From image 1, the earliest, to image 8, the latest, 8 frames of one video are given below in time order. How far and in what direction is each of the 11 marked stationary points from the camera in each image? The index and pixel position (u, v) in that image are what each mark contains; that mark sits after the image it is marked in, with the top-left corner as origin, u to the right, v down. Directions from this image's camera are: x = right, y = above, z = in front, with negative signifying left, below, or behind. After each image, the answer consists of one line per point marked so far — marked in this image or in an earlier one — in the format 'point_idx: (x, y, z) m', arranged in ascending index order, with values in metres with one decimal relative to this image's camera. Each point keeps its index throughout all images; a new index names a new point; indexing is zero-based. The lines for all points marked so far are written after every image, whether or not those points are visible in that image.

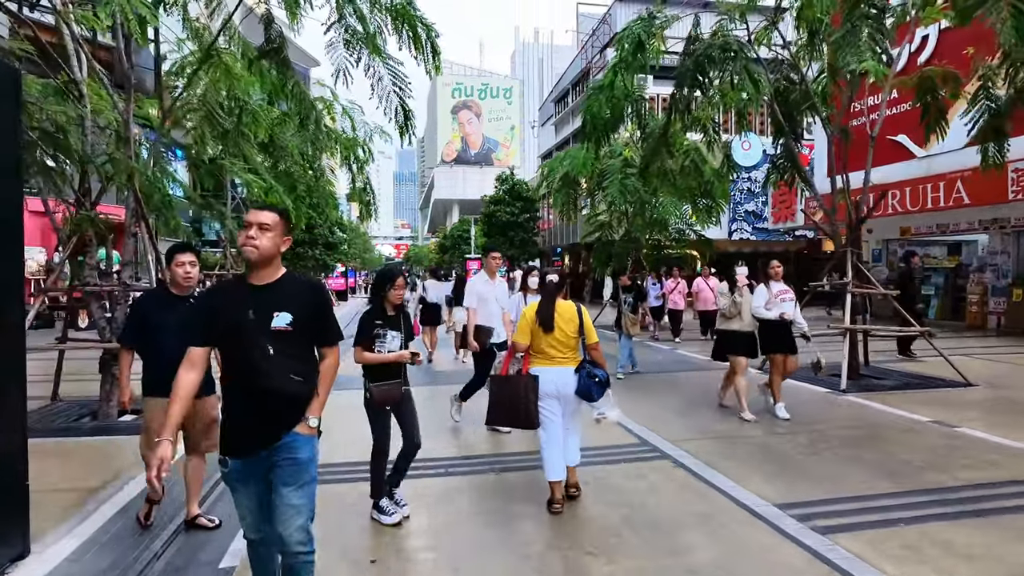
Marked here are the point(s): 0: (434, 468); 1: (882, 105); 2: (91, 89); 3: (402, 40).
0: (-0.7, -1.7, +6.2) m
1: (+6.0, +3.0, +10.7) m
2: (-5.6, +2.7, +8.7) m
3: (-1.2, +2.6, +7.0) m
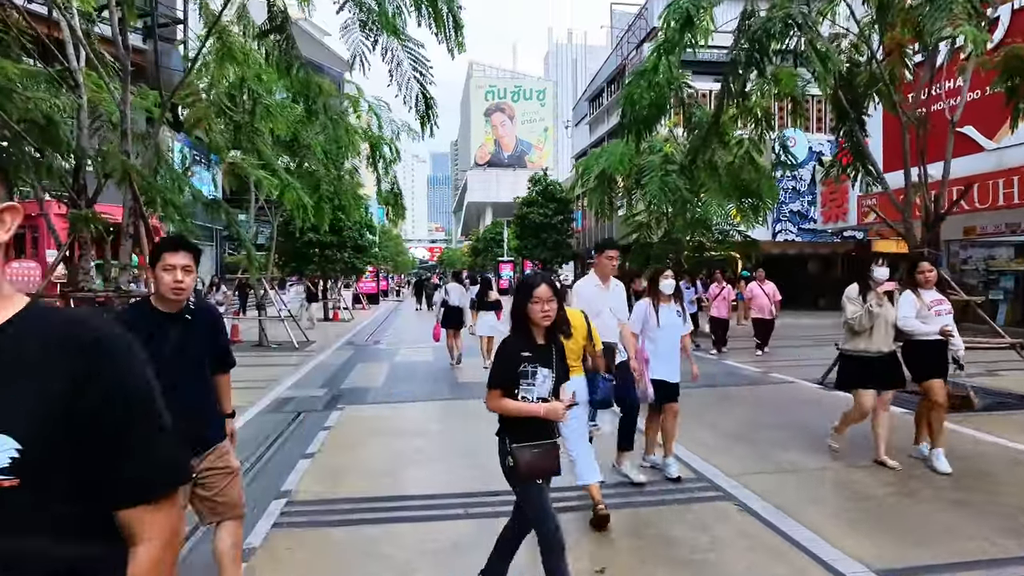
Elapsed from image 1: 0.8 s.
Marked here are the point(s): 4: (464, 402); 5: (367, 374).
0: (-0.5, -1.8, +5.3) m
1: (+6.5, +2.9, +9.5) m
2: (-5.2, +2.6, +8.1) m
3: (-0.9, +2.6, +6.2) m
4: (-0.7, -1.6, +9.5) m
5: (-2.6, -1.6, +11.9) m
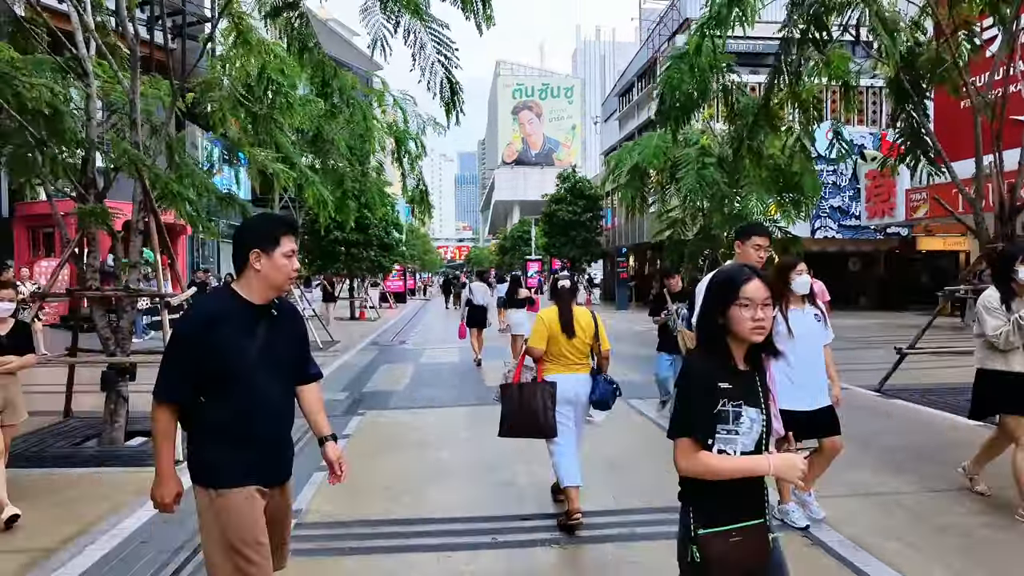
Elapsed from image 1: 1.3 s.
0: (-0.2, -1.8, +4.8) m
1: (+6.9, +2.9, +8.6) m
2: (-4.8, +2.6, +7.7) m
3: (-0.6, +2.6, +5.7) m
4: (-0.3, -1.6, +9.0) m
5: (-2.1, -1.5, +11.4) m
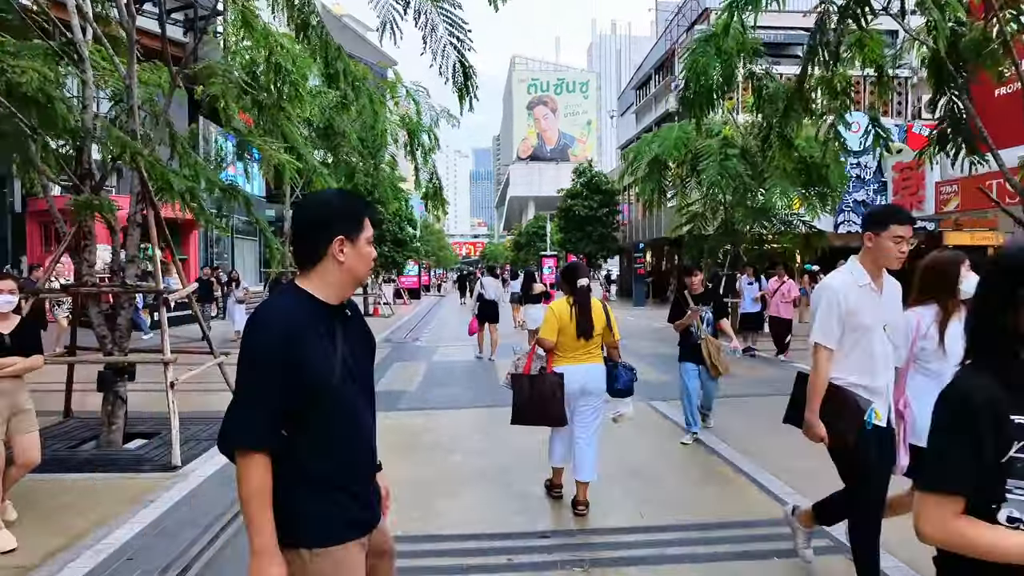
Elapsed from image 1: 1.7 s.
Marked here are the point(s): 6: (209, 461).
0: (-0.1, -1.8, +4.4) m
1: (+7.1, +3.0, +8.0) m
2: (-4.7, +2.7, +7.4) m
3: (-0.4, +2.6, +5.3) m
4: (-0.1, -1.5, +8.6) m
5: (-1.8, -1.5, +11.1) m
6: (-2.9, -1.6, +6.2) m
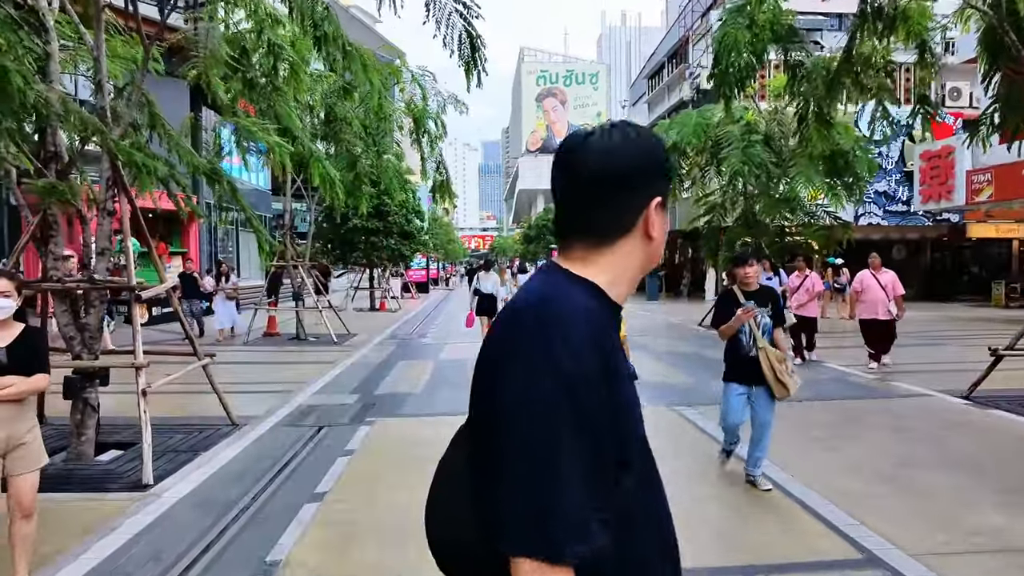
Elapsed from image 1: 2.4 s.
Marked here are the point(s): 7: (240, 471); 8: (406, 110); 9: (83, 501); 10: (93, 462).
0: (0.0, -1.7, +3.7) m
1: (+7.2, +3.0, +7.2) m
2: (-4.5, +2.7, +6.7) m
3: (-0.3, +2.6, +4.5) m
4: (+0.1, -1.5, +7.9) m
5: (-1.7, -1.4, +10.4) m
6: (-2.8, -1.6, +5.5) m
7: (-2.4, -1.6, +5.8) m
8: (-2.4, +4.1, +15.1) m
9: (-3.3, -1.6, +5.1) m
10: (-3.8, -1.6, +6.0) m
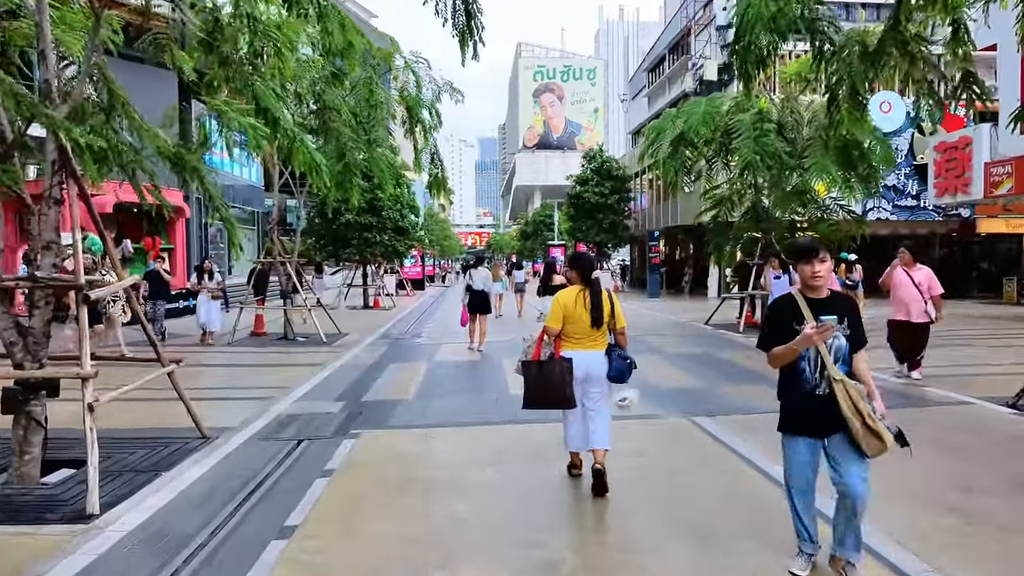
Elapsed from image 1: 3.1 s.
0: (0.0, -1.7, +3.0) m
1: (+7.2, +3.0, +6.5) m
2: (-4.5, +2.7, +6.0) m
3: (-0.3, +2.6, +3.8) m
4: (+0.1, -1.5, +7.2) m
5: (-1.7, -1.4, +9.7) m
6: (-2.7, -1.6, +4.8) m
7: (-2.4, -1.6, +5.1) m
8: (-2.5, +4.1, +14.4) m
9: (-3.3, -1.6, +4.3) m
10: (-3.8, -1.6, +5.2) m
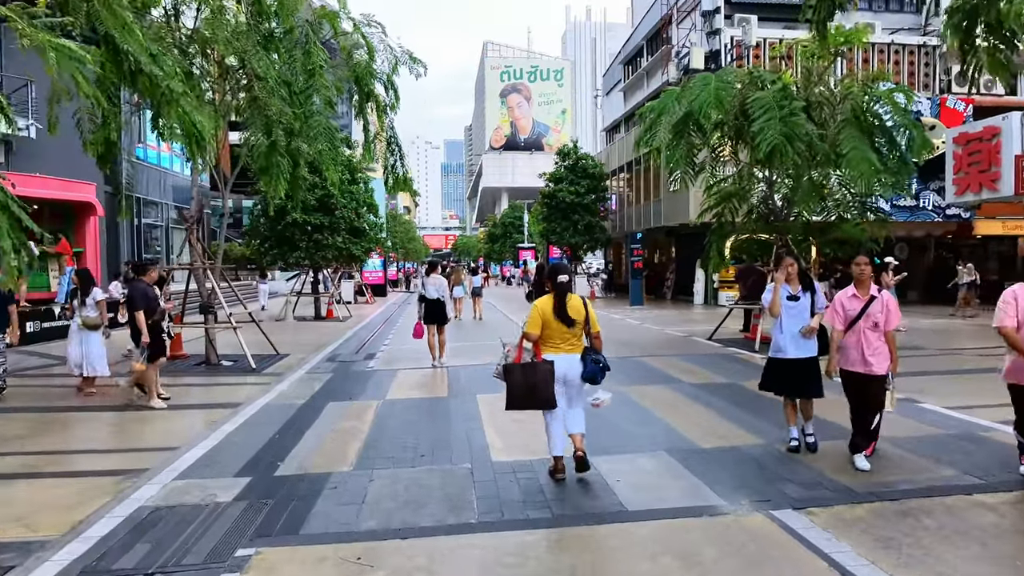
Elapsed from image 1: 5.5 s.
0: (+0.1, -1.9, +0.5) m
1: (+7.1, +2.9, +4.4) m
2: (-4.6, +2.5, +3.3) m
3: (-0.3, +2.5, +1.3) m
4: (0.0, -1.6, +4.7) m
5: (-1.9, -1.6, +7.1) m
6: (-2.7, -1.8, +2.2) m
7: (-2.4, -1.8, +2.4) m
8: (-3.0, +3.9, +11.8) m
9: (-3.2, -1.8, +1.7) m
10: (-3.8, -1.8, +2.6) m
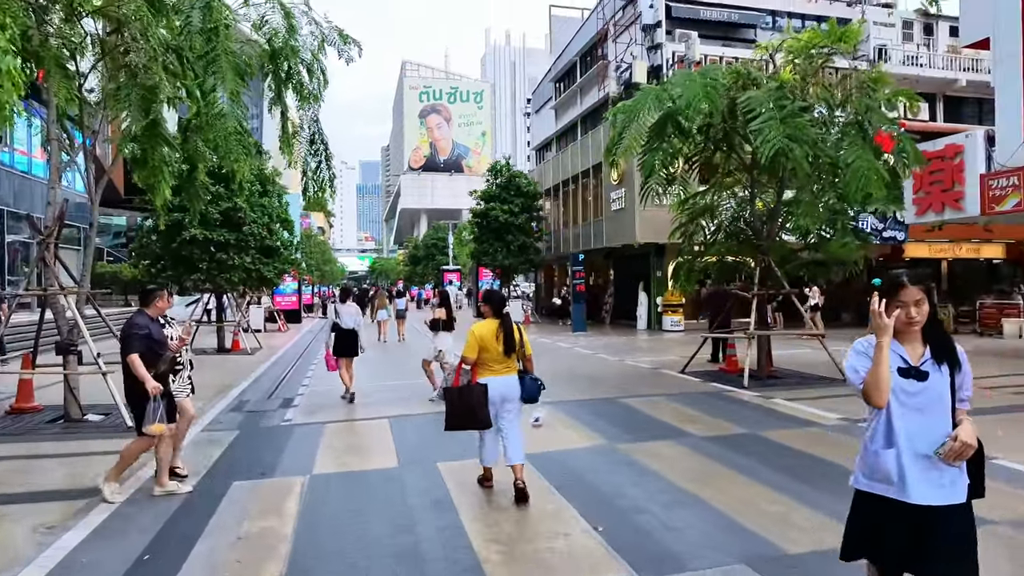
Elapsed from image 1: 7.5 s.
0: (+0.9, -2.0, -1.6) m
1: (+7.3, +2.7, +3.4) m
2: (-4.2, +2.4, +0.8) m
3: (+0.4, +2.4, -0.6) m
4: (+0.2, -1.8, +2.6) m
5: (-2.0, -1.8, +4.8) m
6: (-2.1, -1.9, -0.3) m
7: (-1.8, -1.9, +0.1) m
8: (-3.6, +3.5, +9.4) m
9: (-2.6, -1.9, -0.8) m
10: (-3.2, -1.9, 0.0) m
